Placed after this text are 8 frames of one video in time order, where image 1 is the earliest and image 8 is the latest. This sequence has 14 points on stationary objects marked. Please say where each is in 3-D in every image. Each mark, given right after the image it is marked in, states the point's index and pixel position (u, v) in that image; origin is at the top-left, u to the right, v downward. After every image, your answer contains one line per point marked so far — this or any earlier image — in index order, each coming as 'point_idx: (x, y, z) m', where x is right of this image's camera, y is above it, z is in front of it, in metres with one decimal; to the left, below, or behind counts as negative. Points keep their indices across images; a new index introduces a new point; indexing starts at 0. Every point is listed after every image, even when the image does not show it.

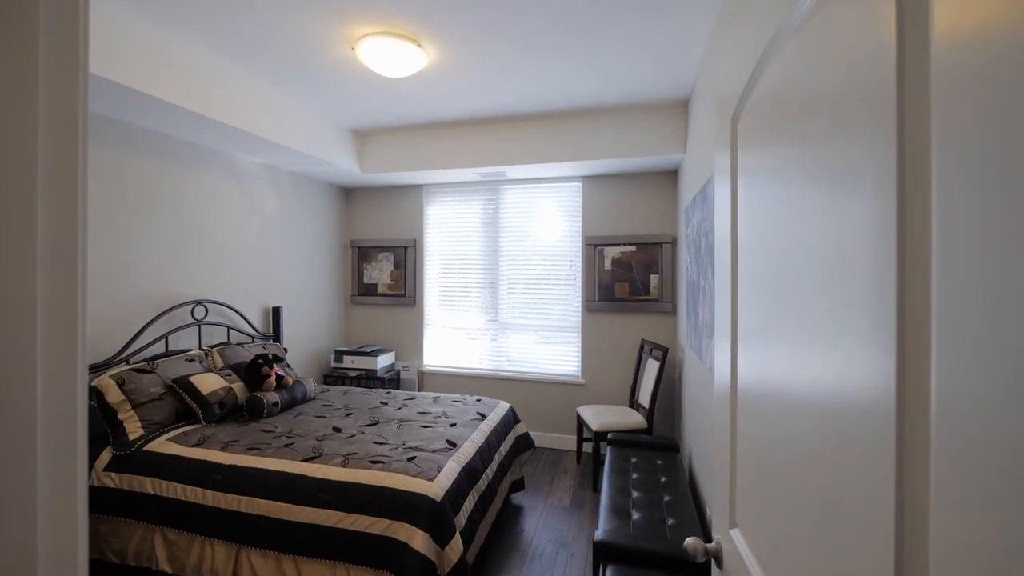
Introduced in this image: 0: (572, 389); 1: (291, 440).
0: (+0.6, -1.0, +4.2) m
1: (-1.2, -0.8, +2.4) m
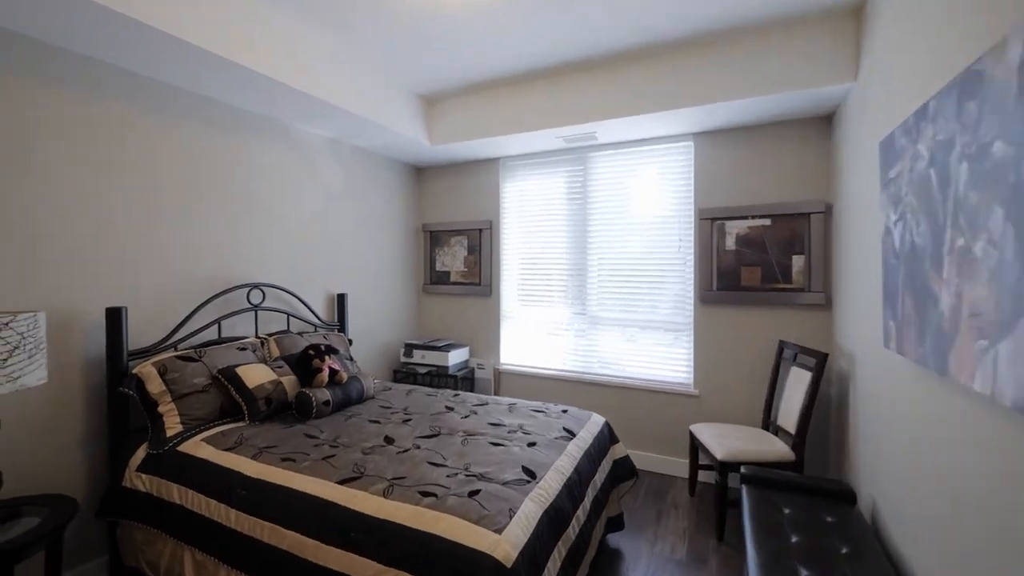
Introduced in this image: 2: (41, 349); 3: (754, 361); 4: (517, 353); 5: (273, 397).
0: (+1.3, -0.9, +3.4) m
1: (-0.8, -0.7, +1.9) m
2: (-1.8, -0.2, +1.6) m
3: (+1.8, -0.5, +3.2) m
4: (0.0, -0.6, +4.0) m
5: (-1.3, -0.6, +2.3) m
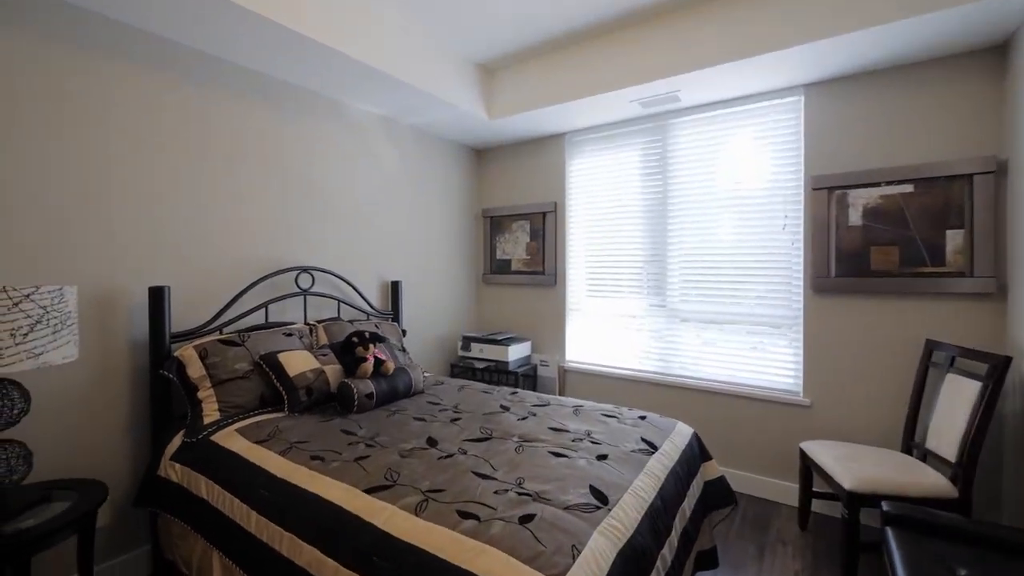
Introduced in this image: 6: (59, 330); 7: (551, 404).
0: (+1.8, -0.8, +2.8) m
1: (-0.5, -0.6, +1.6) m
2: (-1.6, -0.1, +1.5) m
3: (+2.2, -0.4, +2.5) m
4: (+0.6, -0.5, +3.5) m
5: (-1.0, -0.5, +2.1) m
6: (-1.5, -0.1, +1.5) m
7: (+0.2, -0.6, +2.1) m
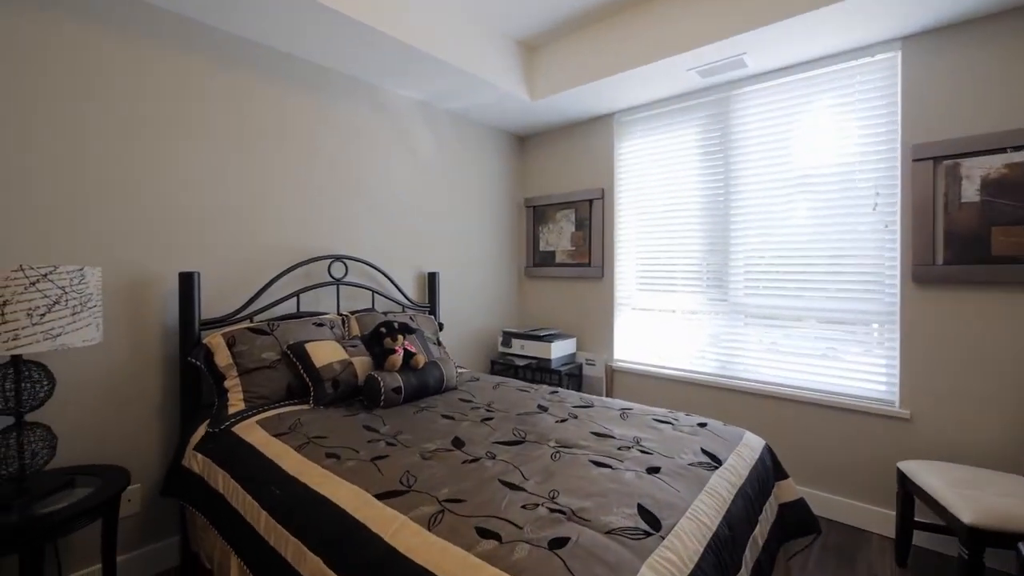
0: (+2.0, -0.7, +2.4) m
1: (-0.4, -0.6, +1.5) m
2: (-1.4, -0.1, +1.5) m
3: (+2.3, -0.4, +2.0) m
4: (+0.9, -0.5, +3.3) m
5: (-0.8, -0.4, +2.0) m
6: (-1.4, -0.1, +1.4) m
7: (+0.4, -0.5, +1.9) m
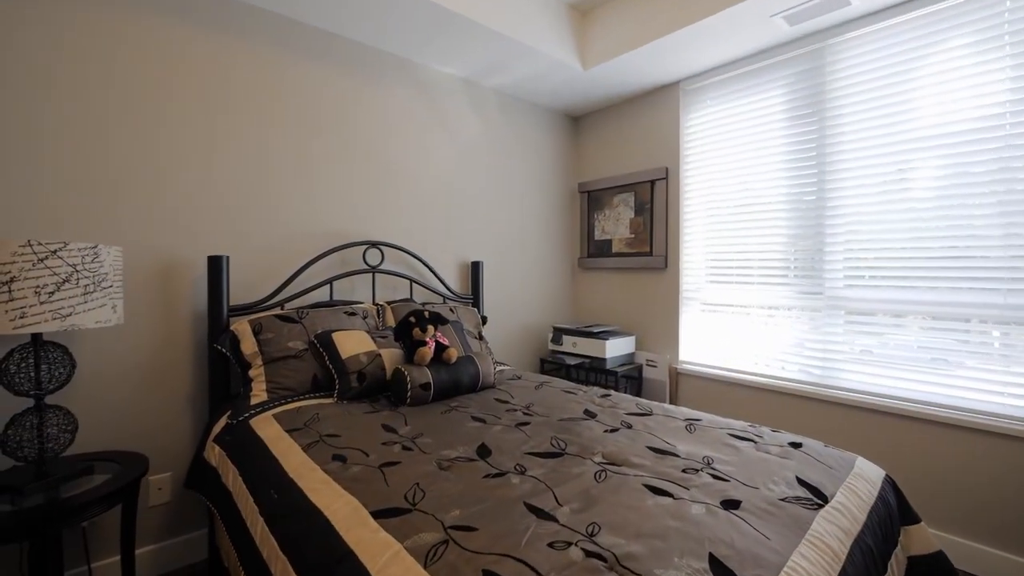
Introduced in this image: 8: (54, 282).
0: (+2.2, -0.7, +1.8) m
1: (-0.3, -0.5, +1.3) m
2: (-1.3, 0.0, +1.4) m
3: (+2.5, -0.3, +1.4) m
4: (+1.2, -0.4, +2.8) m
5: (-0.6, -0.3, +1.8) m
6: (-1.3, 0.0, +1.4) m
7: (+0.5, -0.5, +1.6) m
8: (-1.4, 0.0, +1.3) m
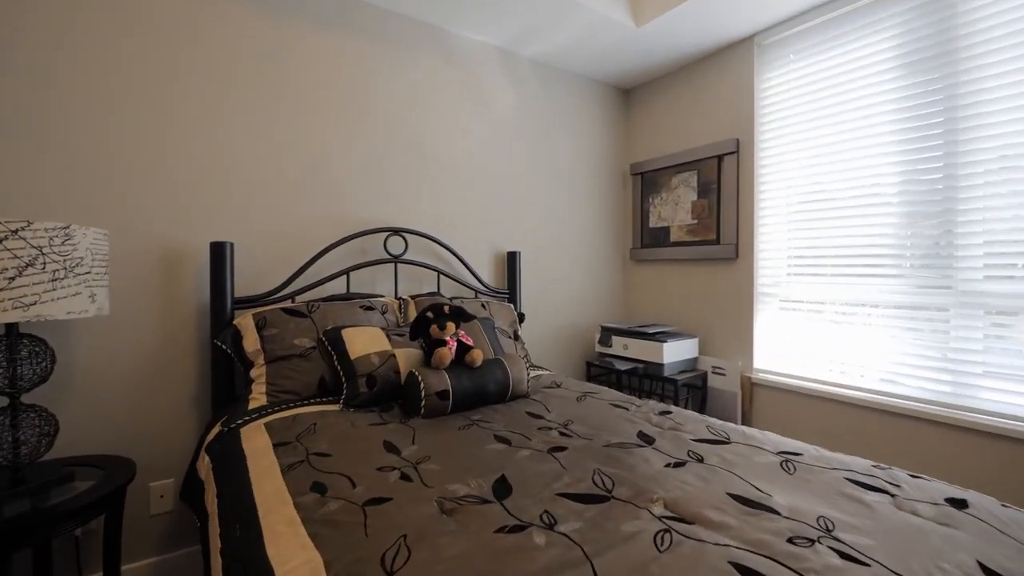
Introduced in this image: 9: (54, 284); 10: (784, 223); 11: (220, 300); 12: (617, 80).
0: (+2.3, -0.6, +1.2) m
1: (-0.3, -0.5, +1.0) m
2: (-1.2, 0.0, +1.2) m
3: (+2.6, -0.3, +0.8) m
4: (+1.5, -0.4, +2.4) m
5: (-0.5, -0.3, +1.6) m
6: (-1.2, 0.0, +1.2) m
7: (+0.6, -0.4, +1.2) m
8: (-1.3, +0.1, +1.1) m
9: (-1.3, 0.0, +1.2) m
10: (+1.5, +0.4, +2.4) m
11: (-1.1, 0.0, +1.7) m
12: (+0.7, +1.4, +2.9) m
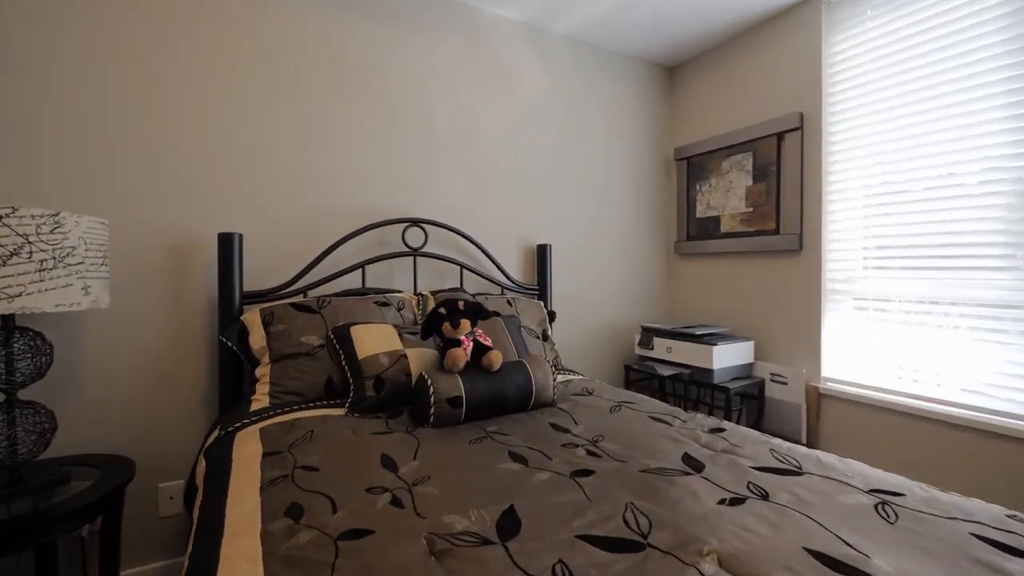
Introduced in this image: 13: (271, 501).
0: (+2.3, -0.6, +0.8) m
1: (-0.2, -0.4, +0.8) m
2: (-1.2, +0.1, +1.2) m
3: (+2.6, -0.3, +0.4) m
4: (+1.6, -0.3, +2.0) m
5: (-0.4, -0.3, +1.4) m
6: (-1.2, +0.1, +1.1) m
7: (+0.6, -0.4, +1.0) m
8: (-1.2, +0.1, +1.1) m
9: (-1.2, 0.0, +1.1) m
10: (+1.6, +0.4, +2.1) m
11: (-1.0, 0.0, +1.6) m
12: (+0.9, +1.4, +2.6) m
13: (-0.5, -0.4, +0.9) m
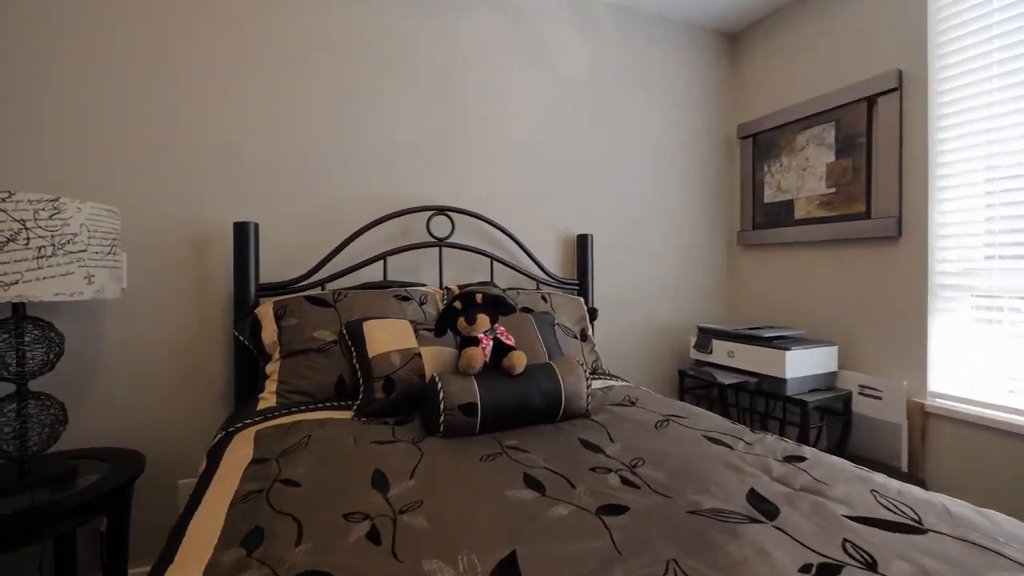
0: (+2.3, -0.6, +0.4) m
1: (-0.2, -0.4, +0.7) m
2: (-1.1, +0.1, +1.1) m
3: (+2.5, -0.3, -0.1) m
4: (+1.8, -0.3, +1.6) m
5: (-0.3, -0.3, +1.3) m
6: (-1.2, +0.1, +1.1) m
7: (+0.7, -0.4, +0.7) m
8: (-1.2, +0.1, +1.0) m
9: (-1.2, +0.1, +1.1) m
10: (+1.8, +0.4, +1.7) m
11: (-0.9, 0.0, +1.5) m
12: (+1.1, +1.4, +2.3) m
13: (-0.5, -0.4, +0.8) m
